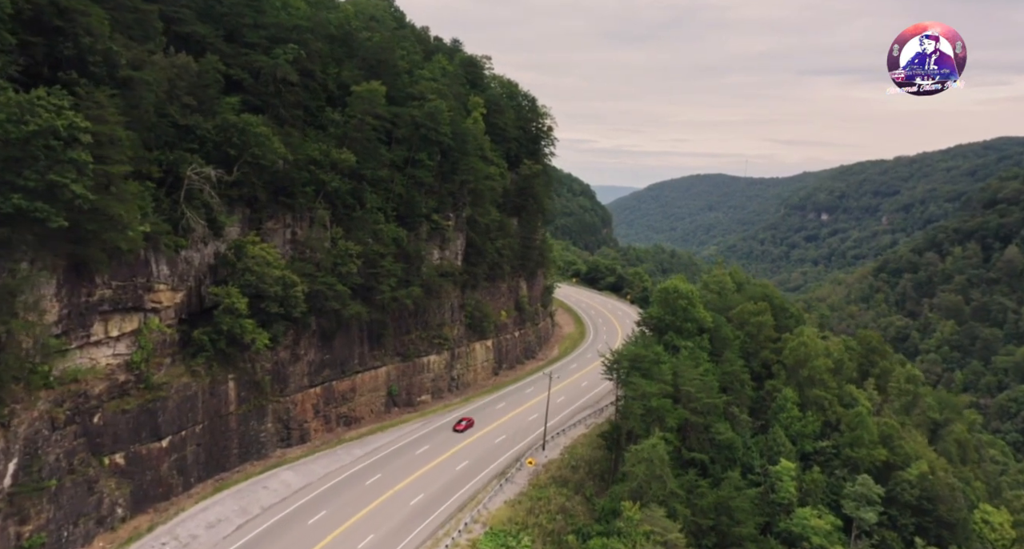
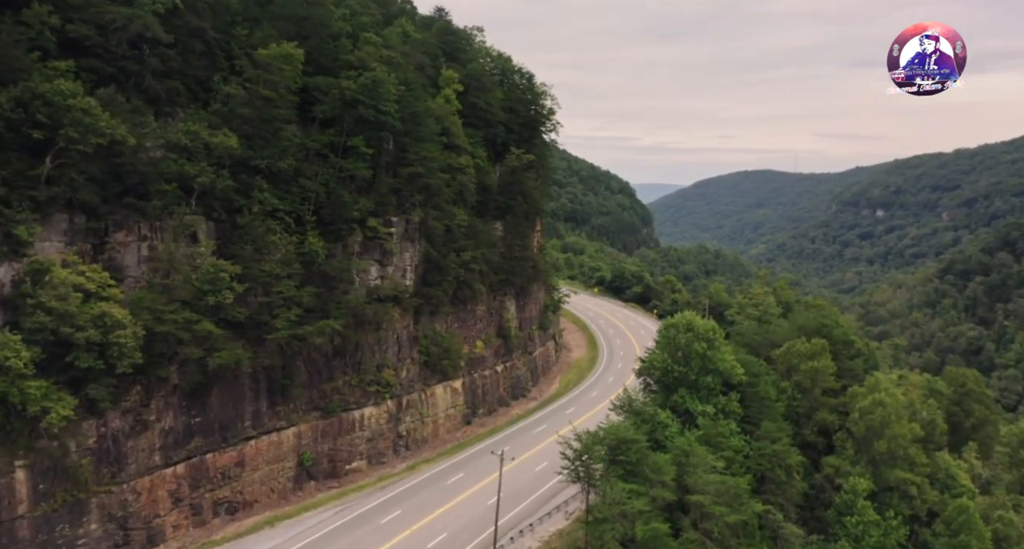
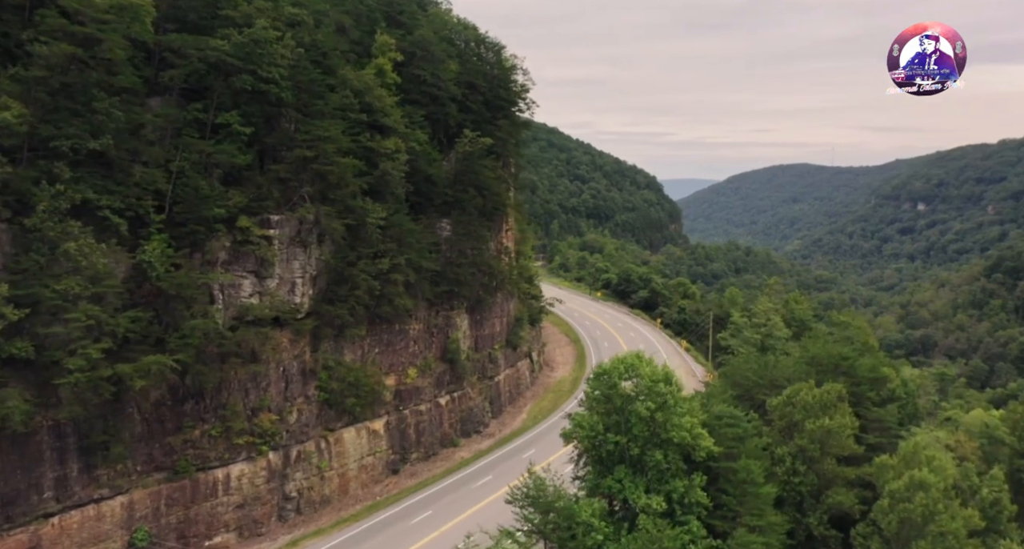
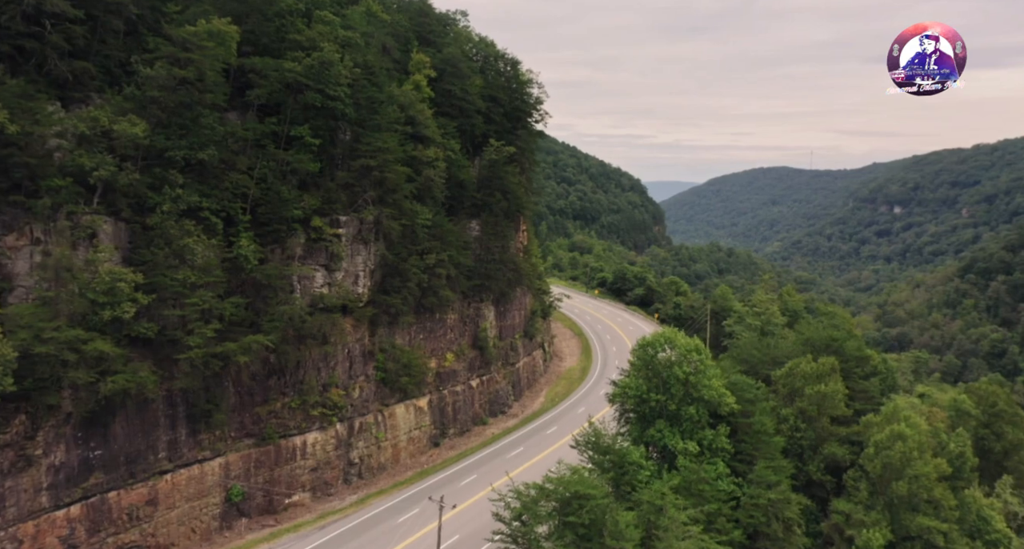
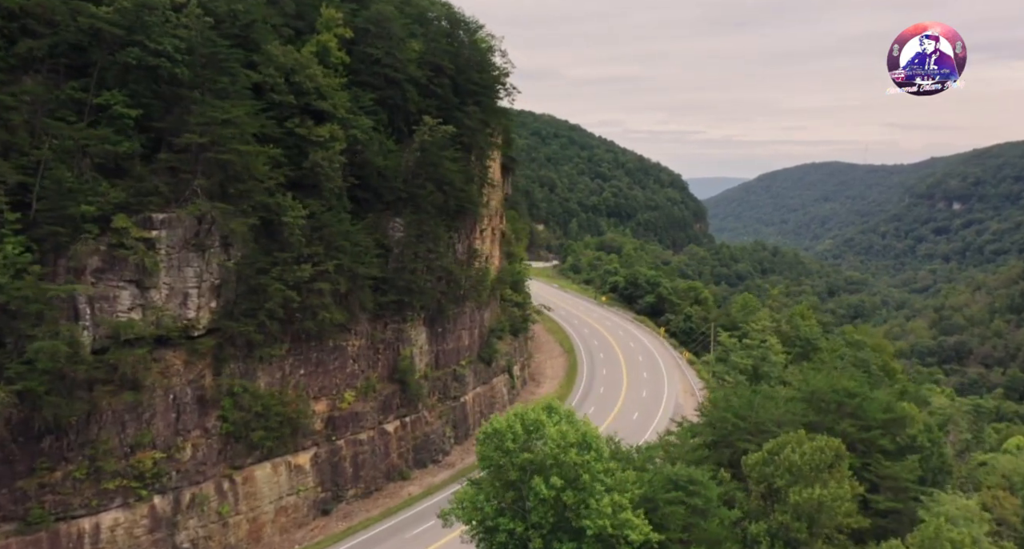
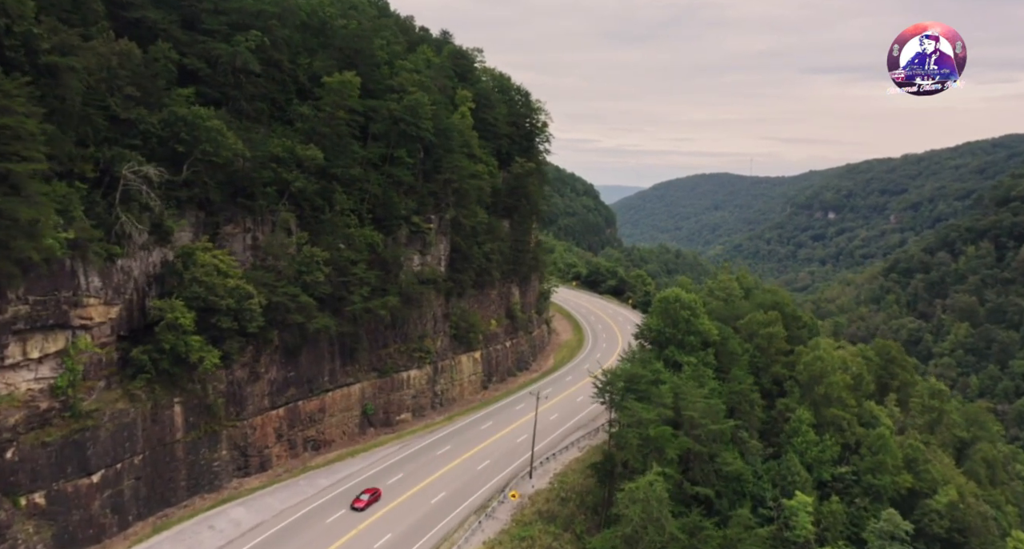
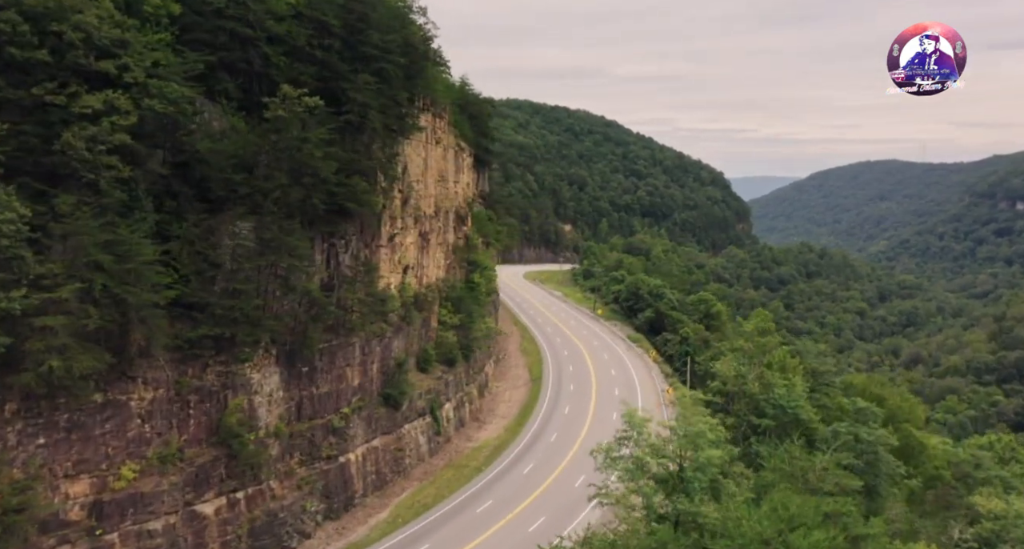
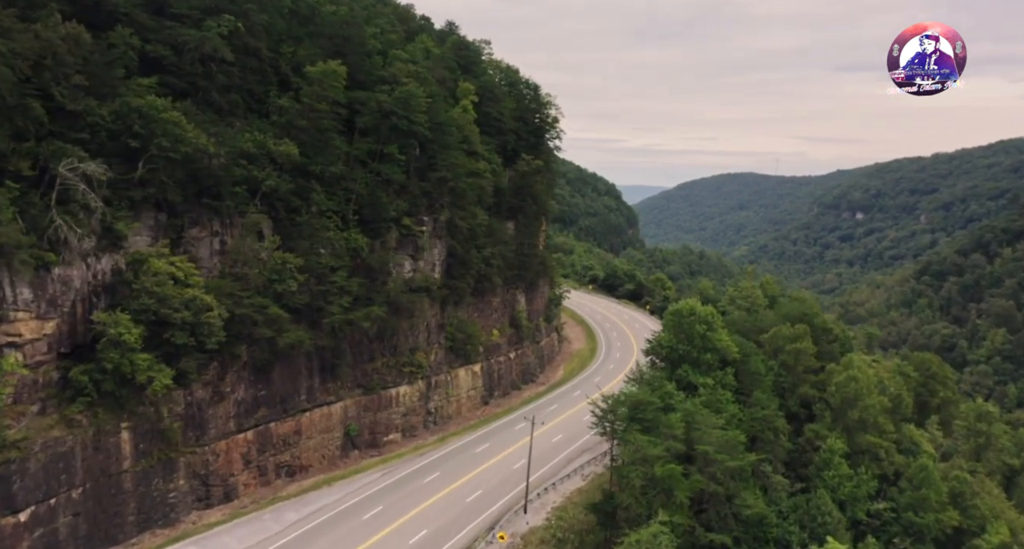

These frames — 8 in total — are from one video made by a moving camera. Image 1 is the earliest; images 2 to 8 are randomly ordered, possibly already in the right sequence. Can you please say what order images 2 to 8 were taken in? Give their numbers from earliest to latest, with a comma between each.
6, 8, 2, 4, 3, 5, 7
